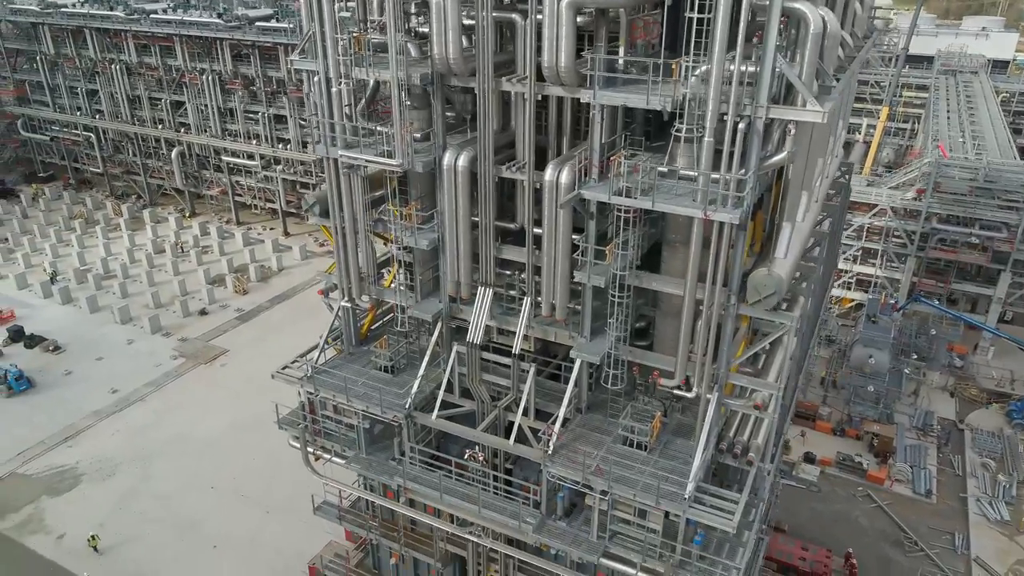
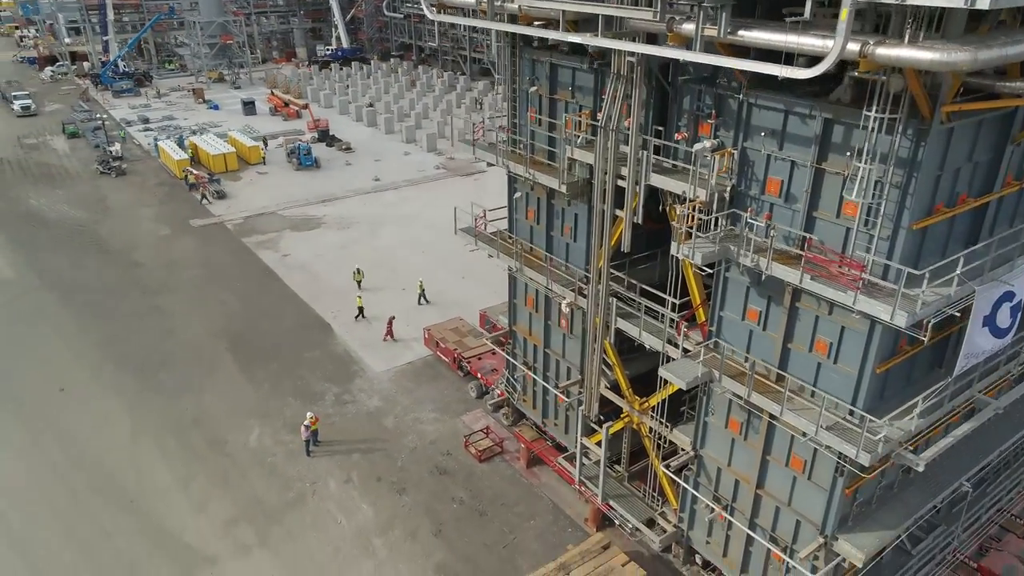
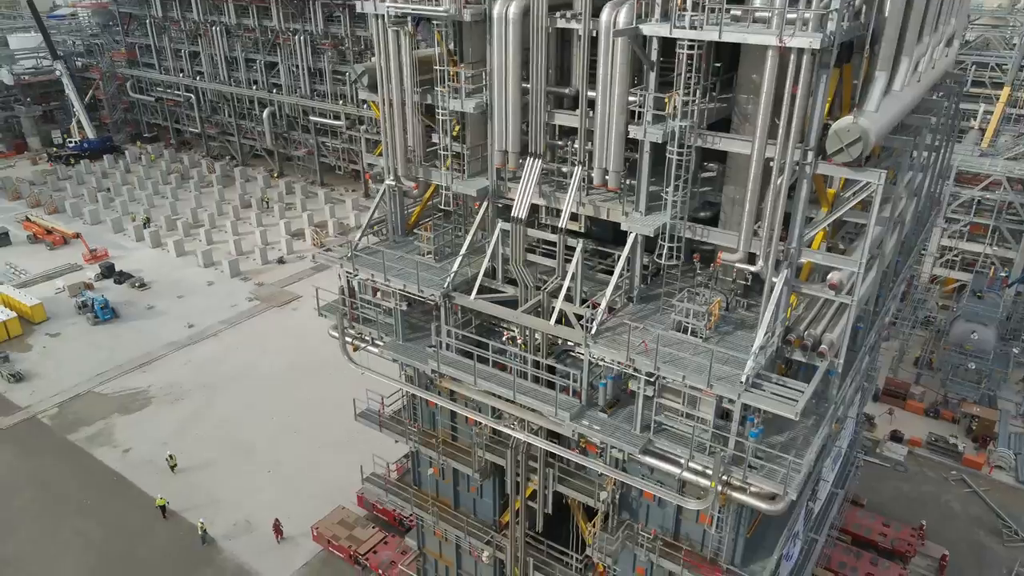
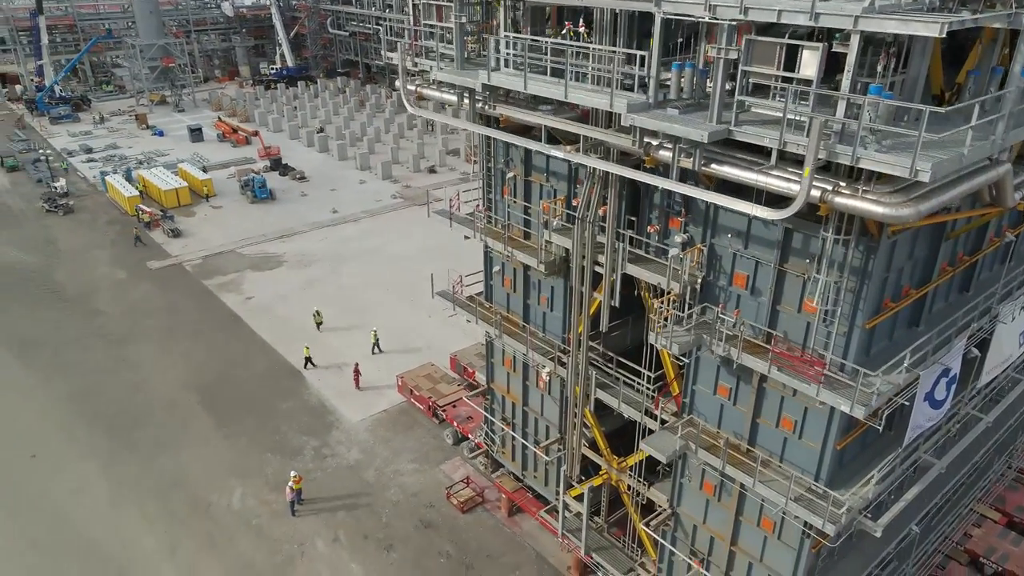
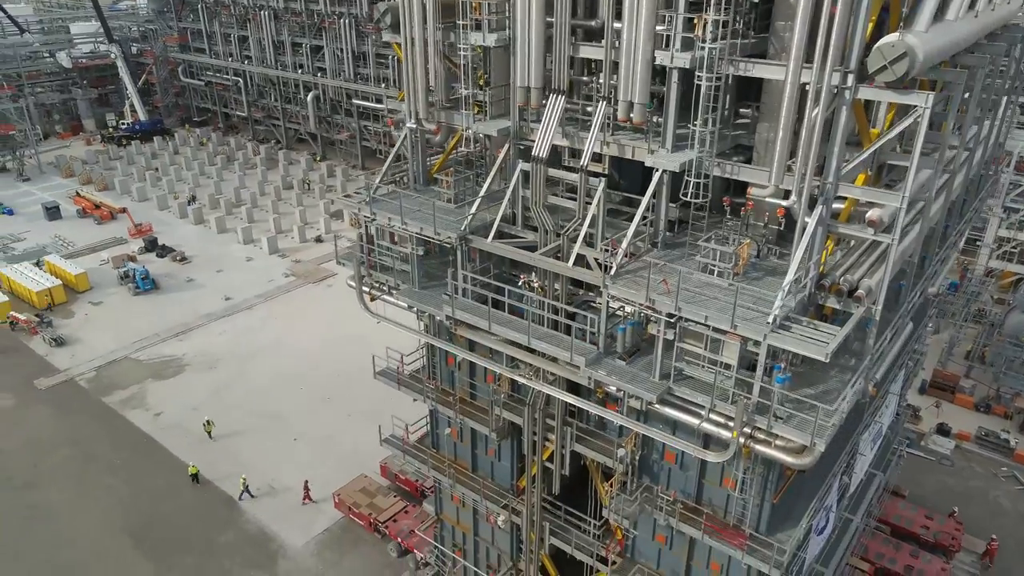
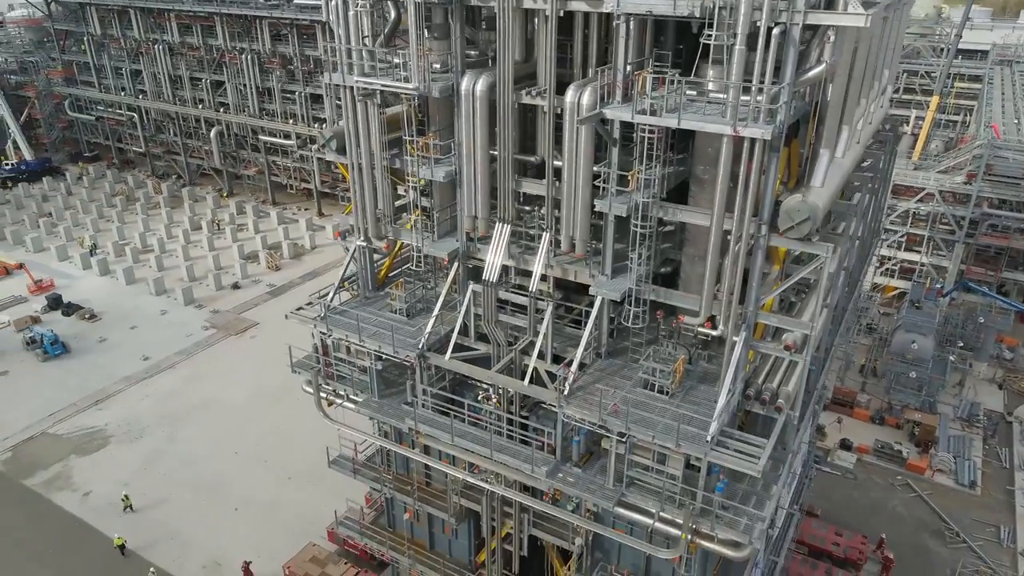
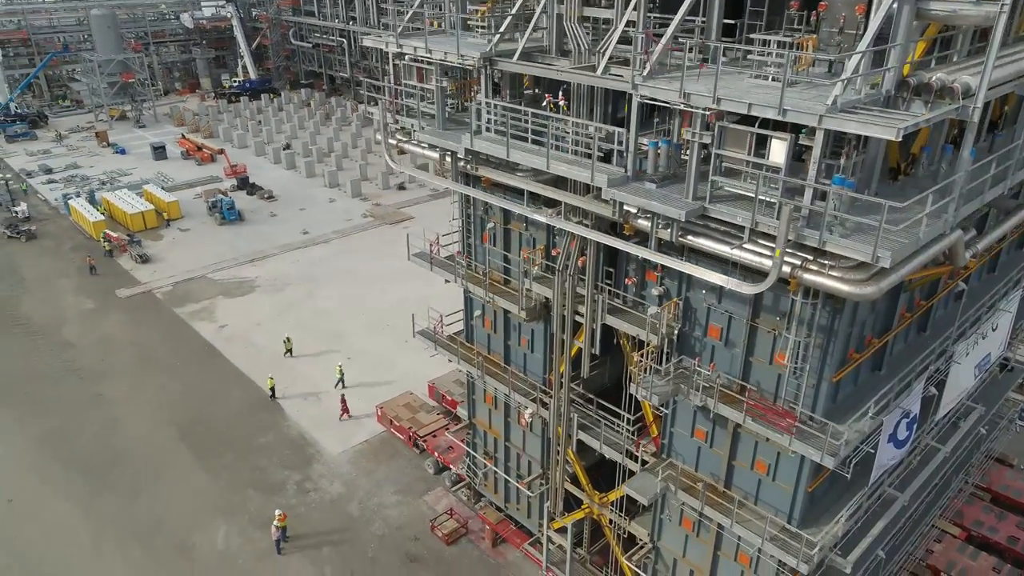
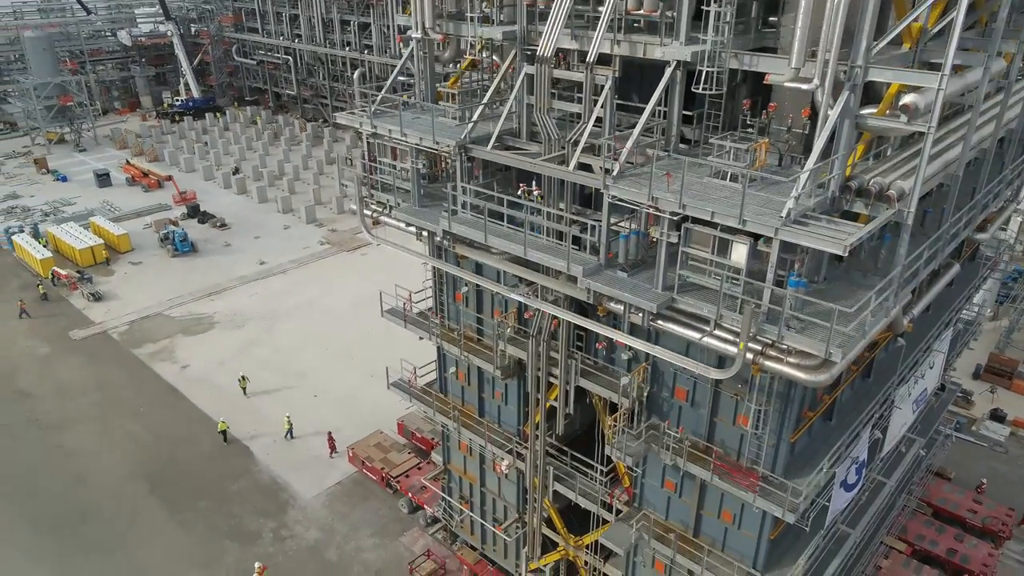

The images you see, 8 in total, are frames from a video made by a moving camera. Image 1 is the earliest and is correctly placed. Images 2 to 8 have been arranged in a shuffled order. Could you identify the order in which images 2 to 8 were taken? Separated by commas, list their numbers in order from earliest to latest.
6, 3, 5, 8, 7, 4, 2
